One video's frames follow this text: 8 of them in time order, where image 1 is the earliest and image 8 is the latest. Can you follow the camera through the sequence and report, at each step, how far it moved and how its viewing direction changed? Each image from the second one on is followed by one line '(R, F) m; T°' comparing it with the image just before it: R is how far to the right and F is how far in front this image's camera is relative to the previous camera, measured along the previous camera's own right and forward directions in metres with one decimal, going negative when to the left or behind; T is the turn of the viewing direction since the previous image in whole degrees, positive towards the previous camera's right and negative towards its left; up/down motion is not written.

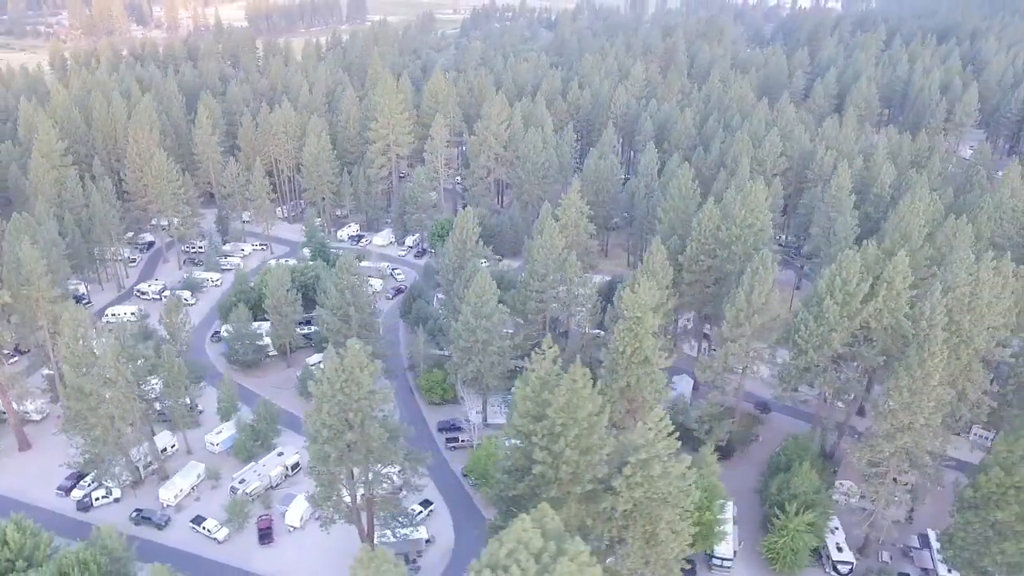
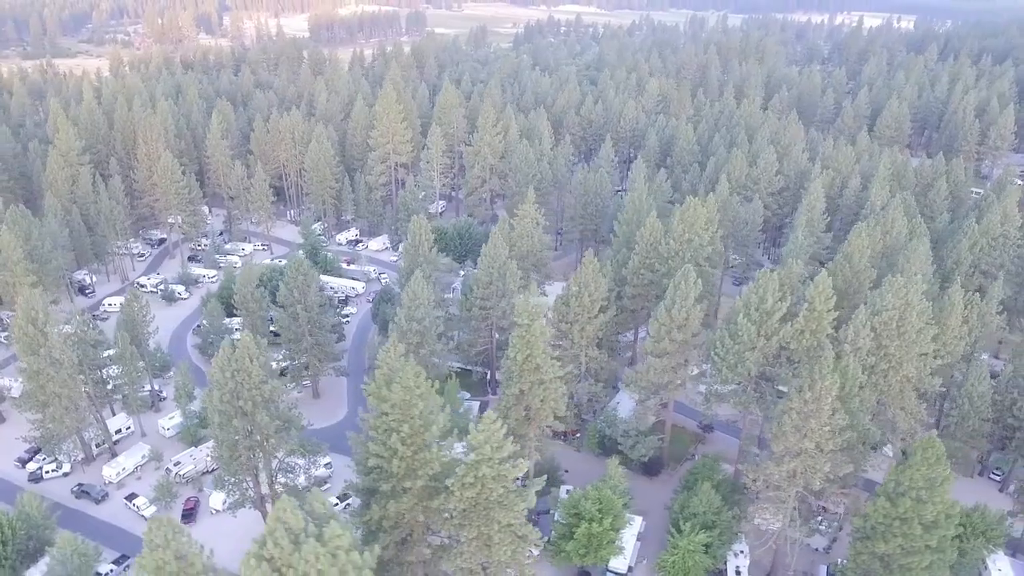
(+9.3, -0.6) m; -5°
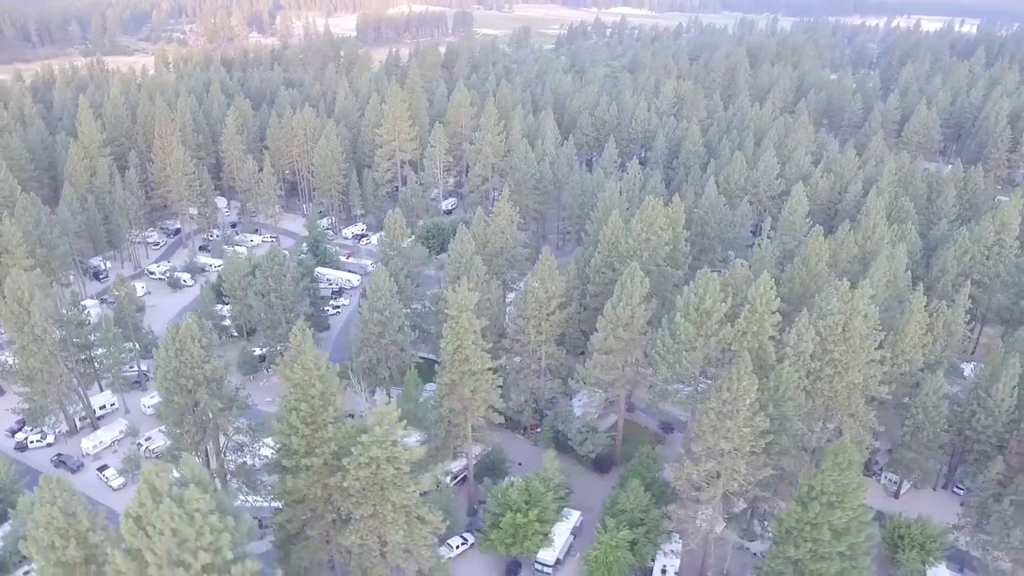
(+6.8, -0.7) m; -4°
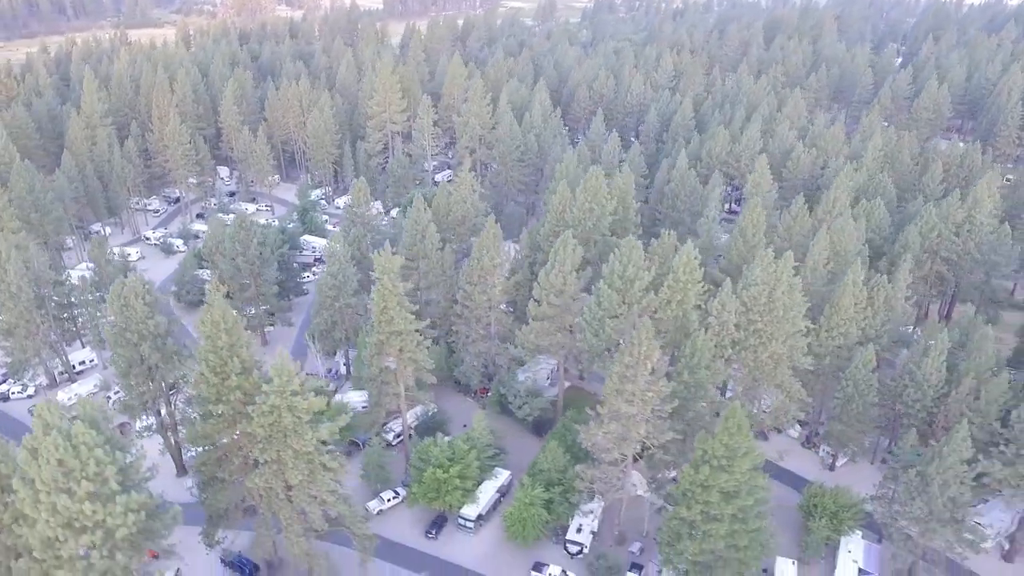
(+6.7, -1.3) m; -3°
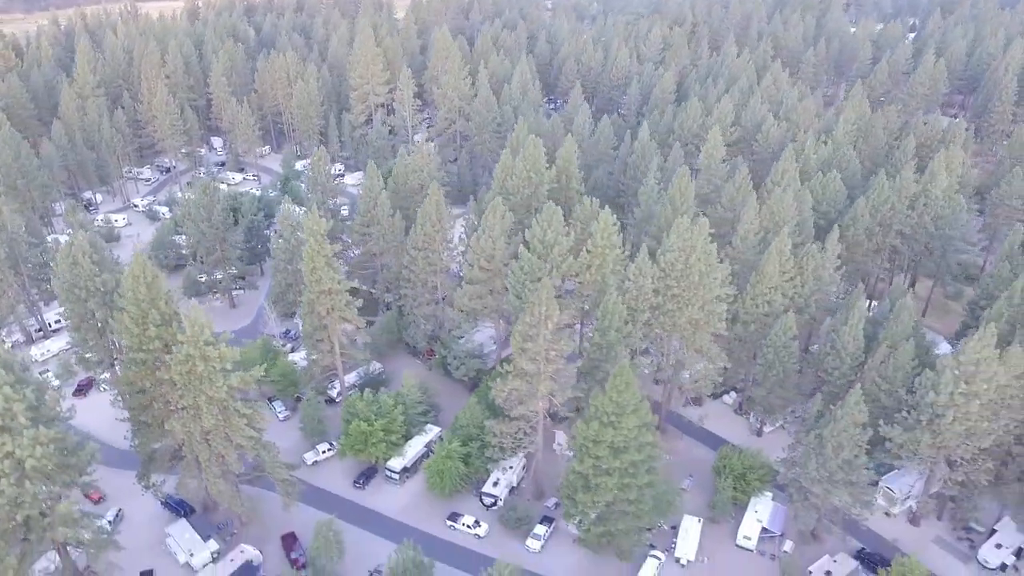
(+6.6, -1.6) m; -2°
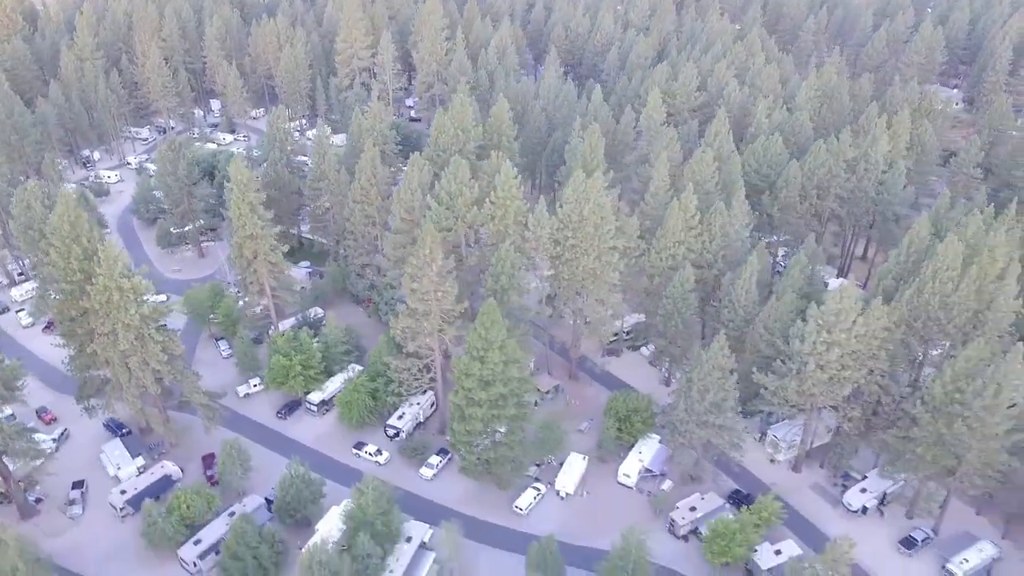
(+9.0, -2.7) m; -3°
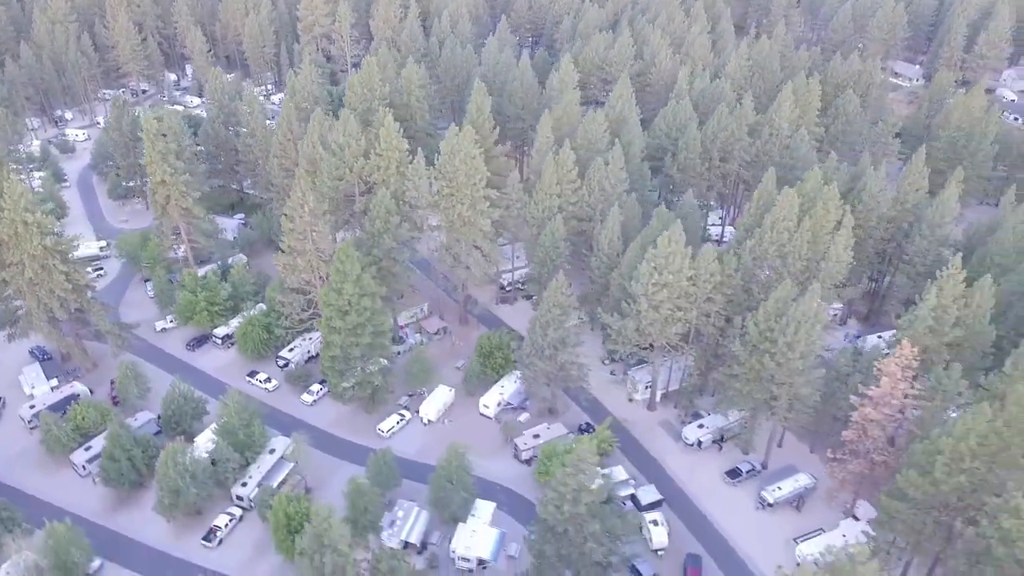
(+10.4, -3.6) m; -2°
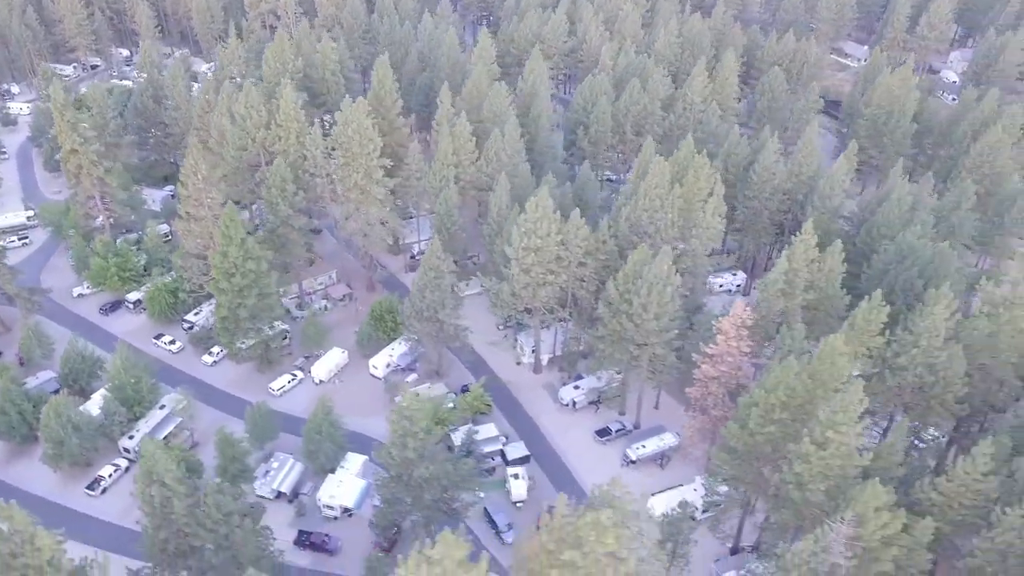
(+7.8, -1.7) m; 0°
